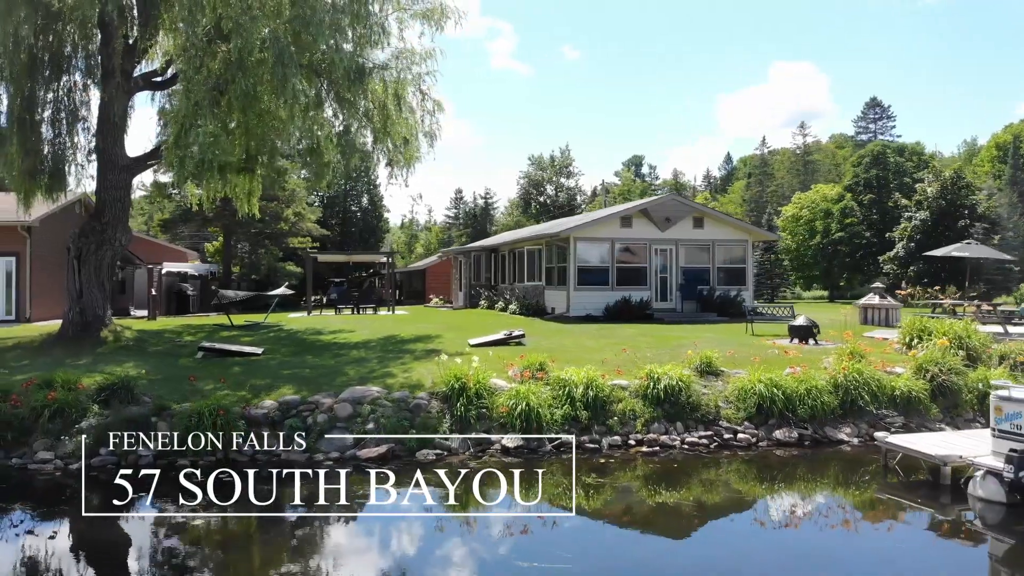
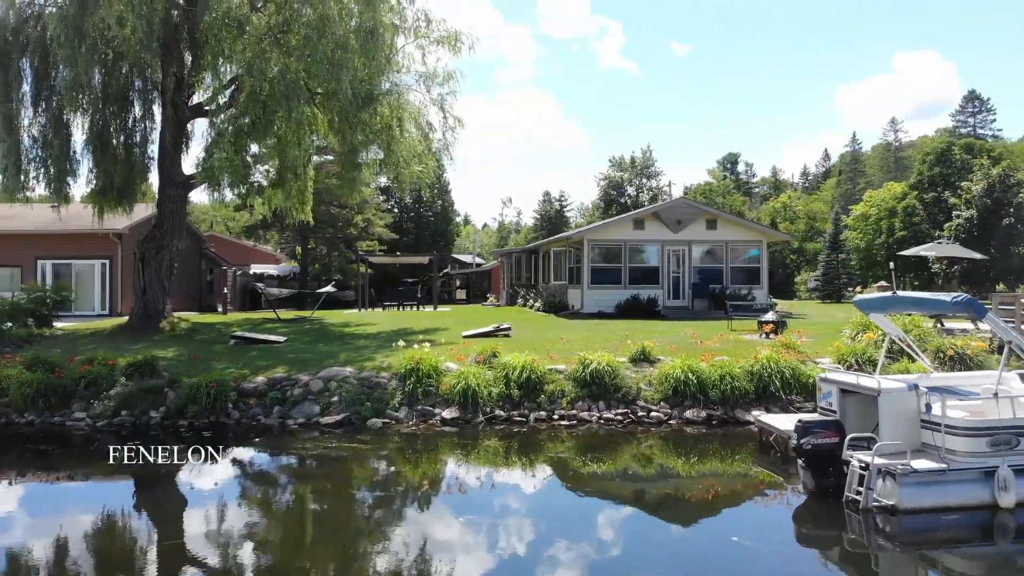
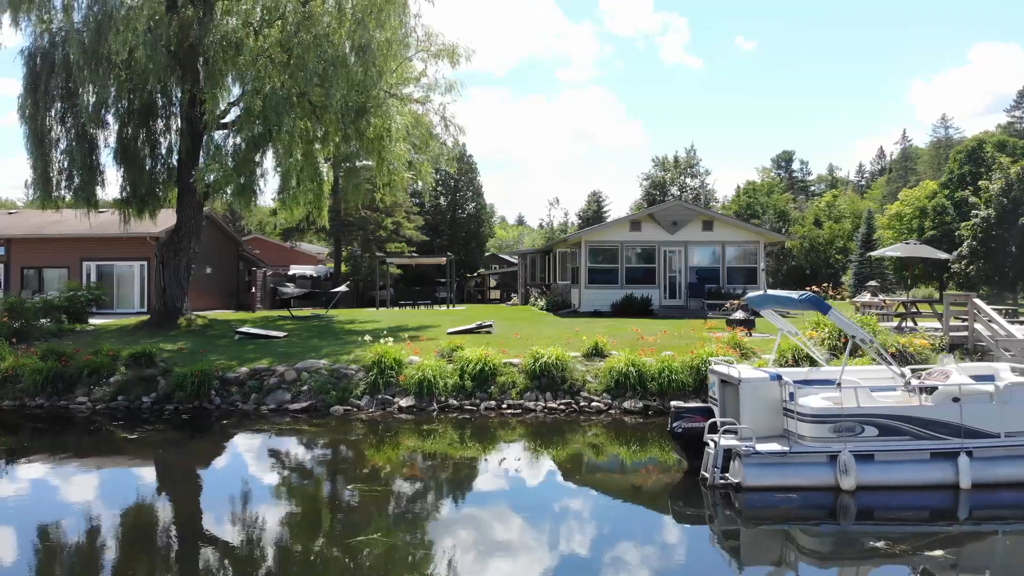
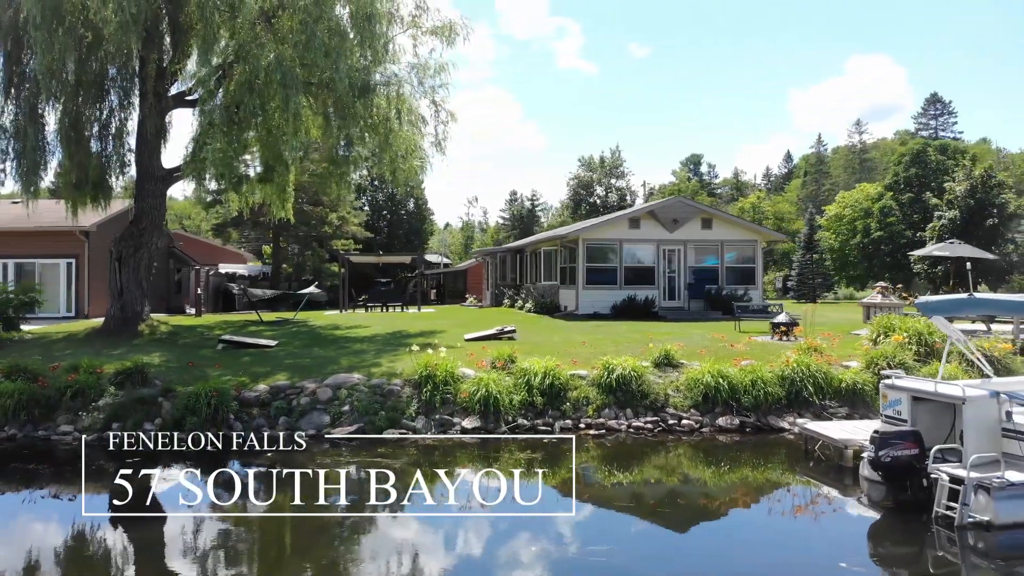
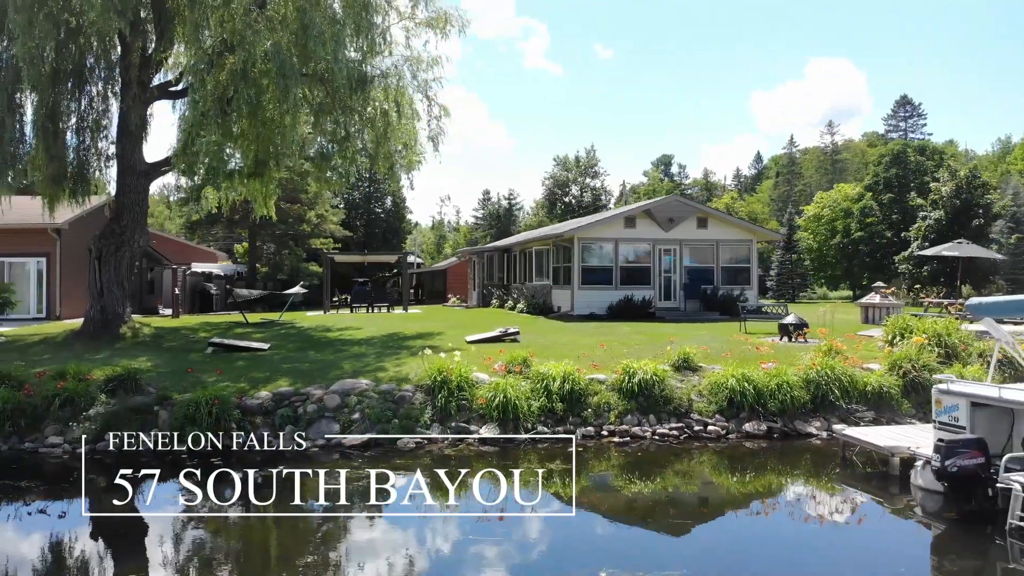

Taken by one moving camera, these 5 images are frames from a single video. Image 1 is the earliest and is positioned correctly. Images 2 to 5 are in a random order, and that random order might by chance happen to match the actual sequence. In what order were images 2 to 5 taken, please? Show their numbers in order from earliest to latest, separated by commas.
5, 4, 2, 3
